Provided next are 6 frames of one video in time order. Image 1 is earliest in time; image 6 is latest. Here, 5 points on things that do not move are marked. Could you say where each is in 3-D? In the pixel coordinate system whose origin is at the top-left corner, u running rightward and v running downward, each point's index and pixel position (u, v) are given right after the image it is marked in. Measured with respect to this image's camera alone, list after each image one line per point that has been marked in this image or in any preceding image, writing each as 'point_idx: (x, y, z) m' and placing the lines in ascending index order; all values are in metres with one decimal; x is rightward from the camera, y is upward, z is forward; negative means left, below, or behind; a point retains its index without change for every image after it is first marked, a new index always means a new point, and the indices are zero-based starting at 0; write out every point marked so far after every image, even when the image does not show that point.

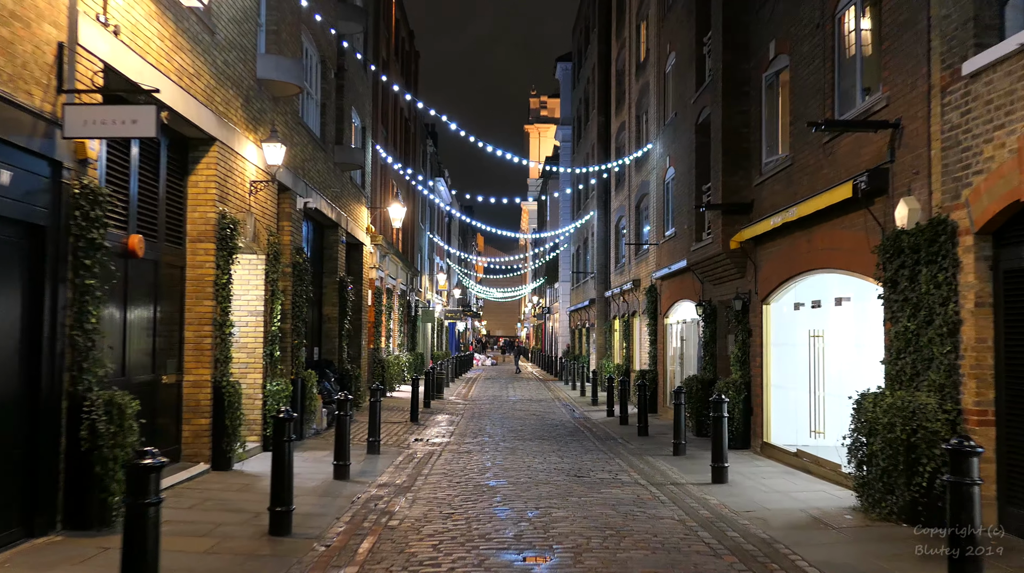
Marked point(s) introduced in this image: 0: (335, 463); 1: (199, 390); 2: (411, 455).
0: (-2.1, -2.1, +11.5) m
1: (-3.7, -1.2, +11.5) m
2: (-1.5, -2.5, +14.3) m
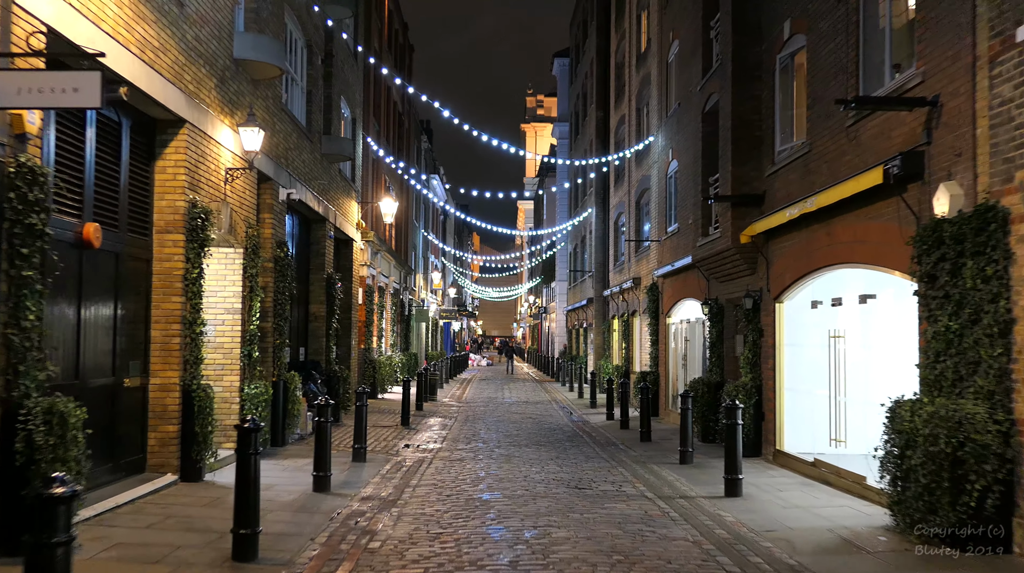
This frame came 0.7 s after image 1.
0: (-2.2, -2.1, +10.5) m
1: (-3.8, -1.2, +10.5) m
2: (-1.6, -2.5, +13.3) m
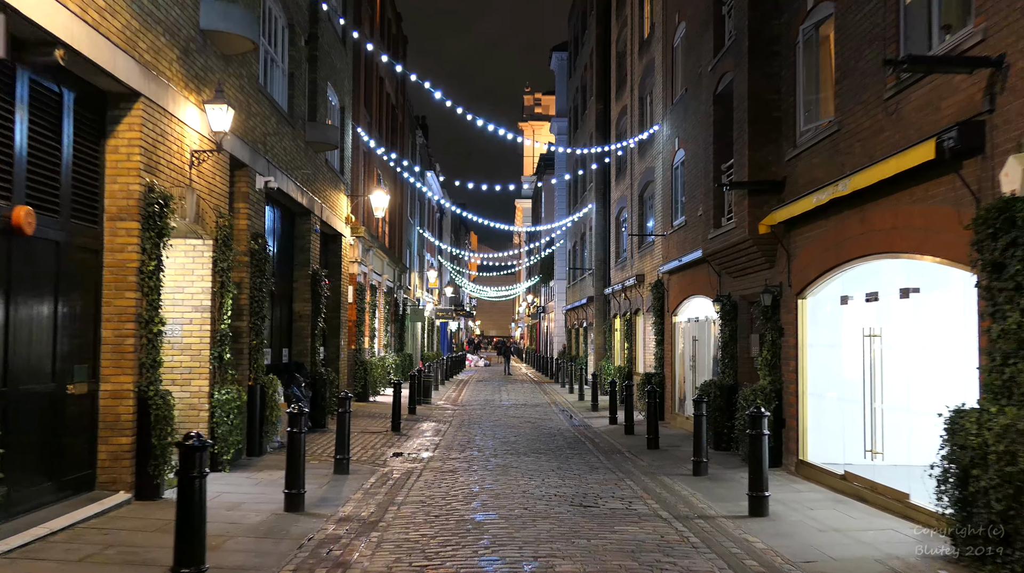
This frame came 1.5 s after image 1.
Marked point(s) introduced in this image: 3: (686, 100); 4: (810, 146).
0: (-2.2, -2.0, +9.4) m
1: (-3.8, -1.1, +9.3) m
2: (-1.6, -2.4, +12.2) m
3: (+3.4, +3.7, +18.9) m
4: (+3.6, +1.7, +11.6) m
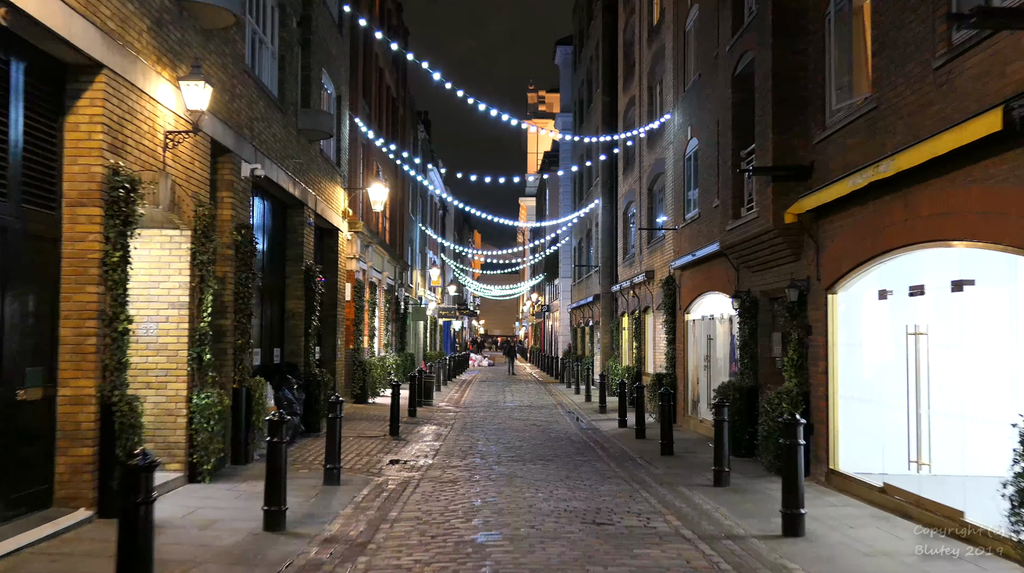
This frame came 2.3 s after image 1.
0: (-2.1, -1.9, +8.4) m
1: (-3.8, -1.1, +8.4) m
2: (-1.5, -2.3, +11.2) m
3: (+3.5, +3.7, +17.9) m
4: (+3.6, +1.8, +10.6) m
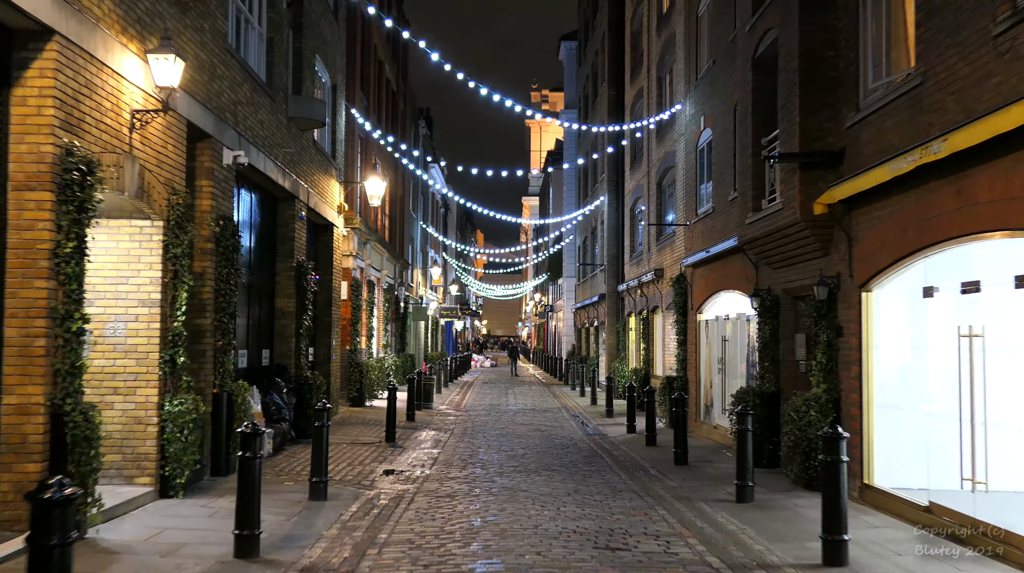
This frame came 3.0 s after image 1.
0: (-2.1, -1.9, +7.4) m
1: (-3.7, -1.0, +7.4) m
2: (-1.5, -2.3, +10.2) m
3: (+3.5, +3.8, +16.9) m
4: (+3.7, +1.8, +9.6) m
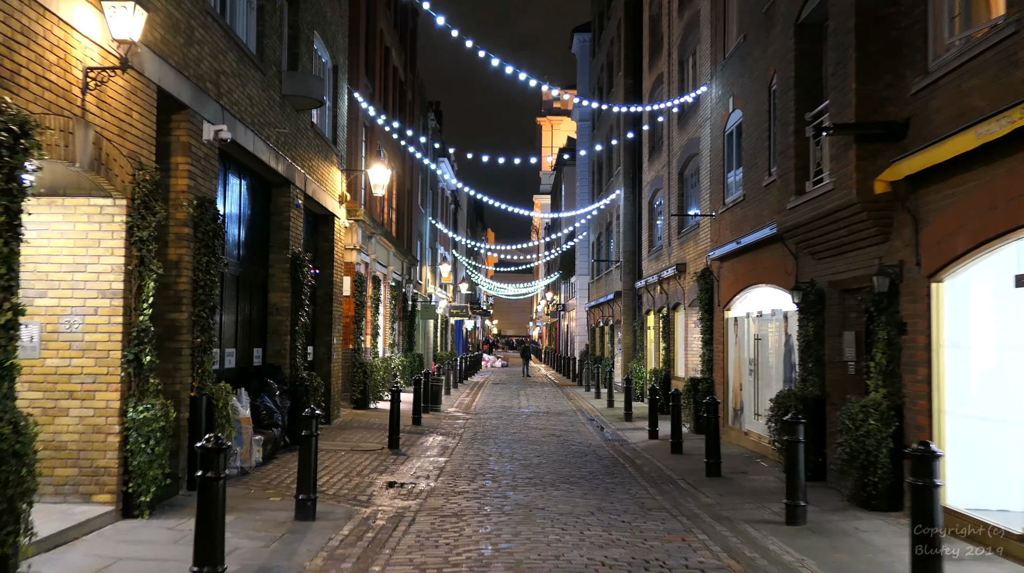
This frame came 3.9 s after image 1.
0: (-2.0, -1.8, +6.1) m
1: (-3.6, -0.9, +6.1) m
2: (-1.4, -2.2, +8.9) m
3: (+3.8, +3.9, +15.6) m
4: (+3.8, +1.9, +8.3) m
